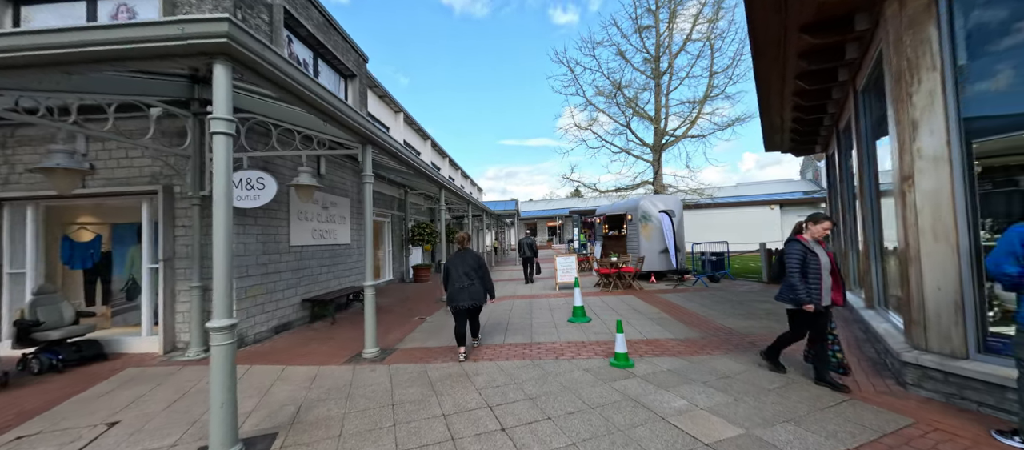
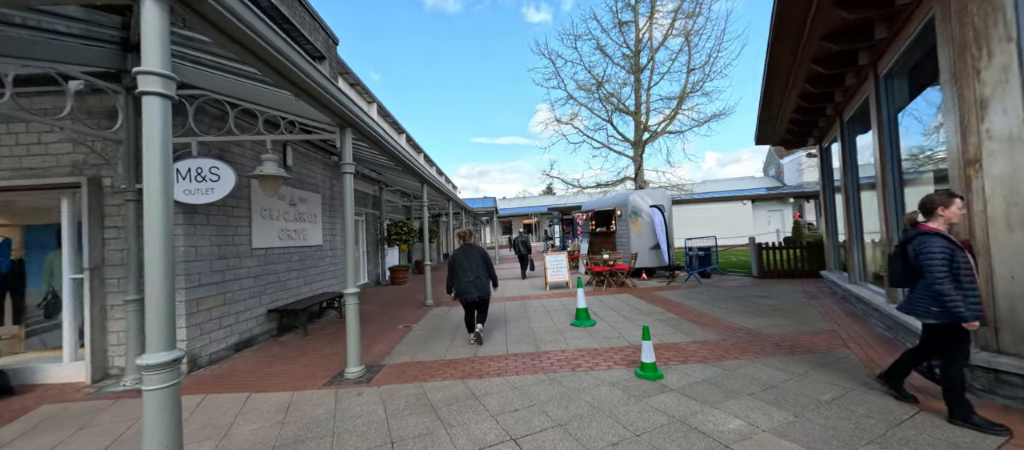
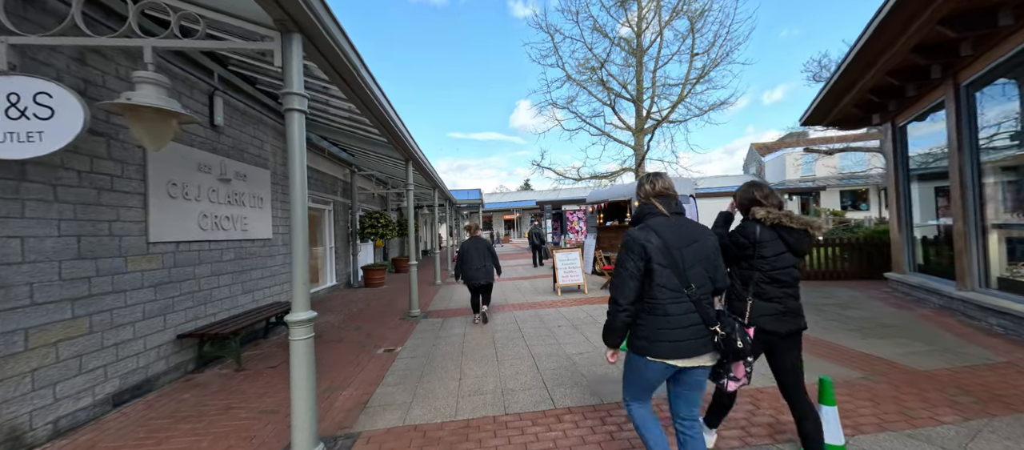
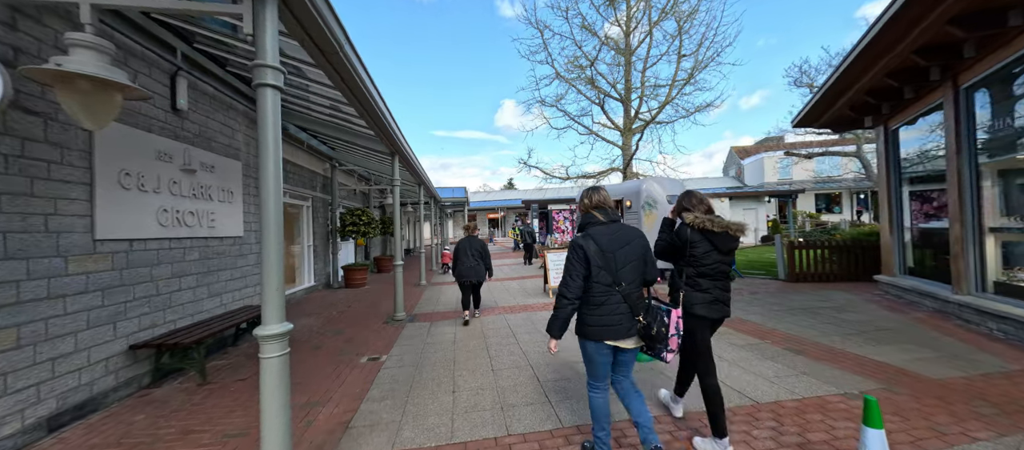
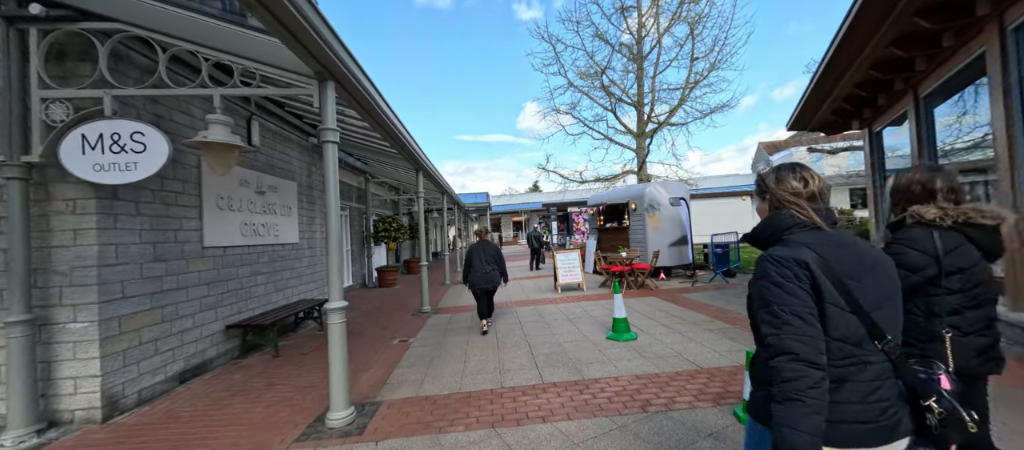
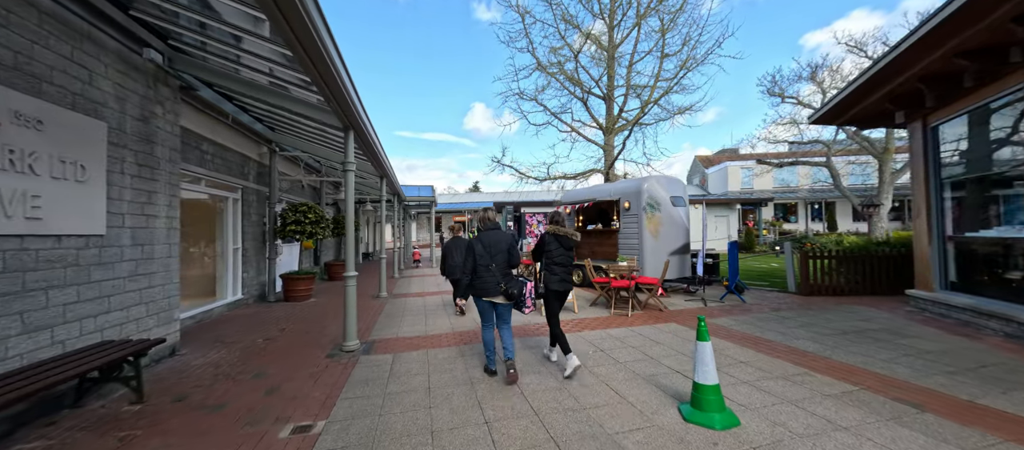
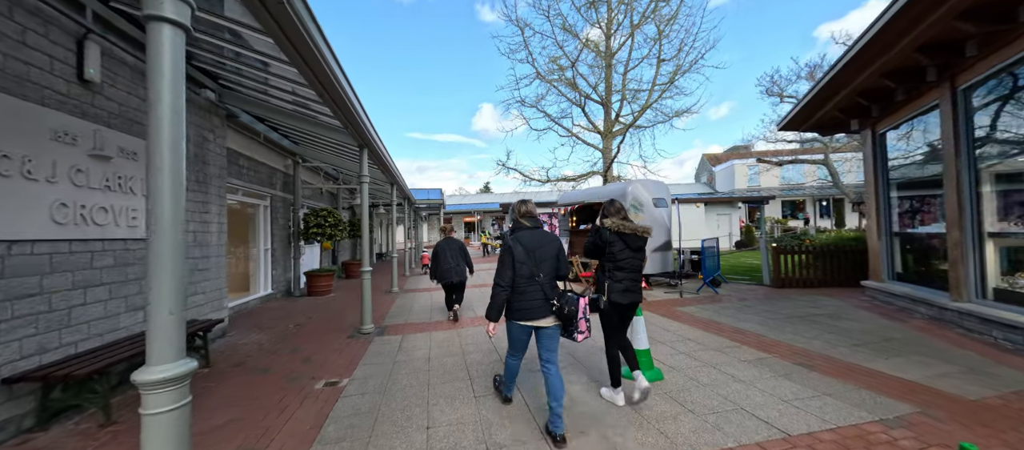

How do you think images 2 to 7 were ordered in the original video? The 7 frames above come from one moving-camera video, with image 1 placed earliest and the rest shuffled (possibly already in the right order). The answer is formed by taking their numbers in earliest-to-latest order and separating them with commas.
2, 5, 3, 4, 7, 6
